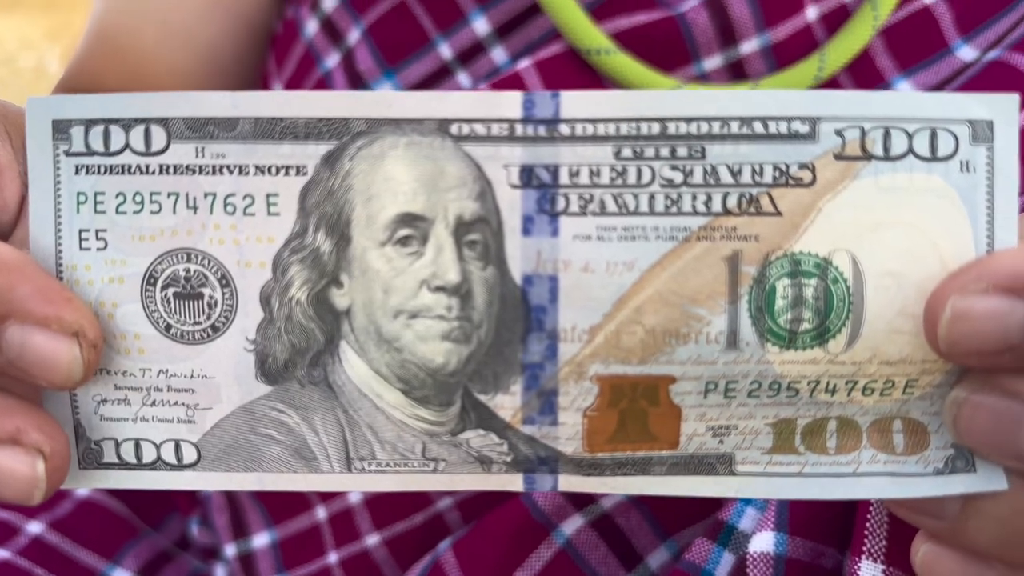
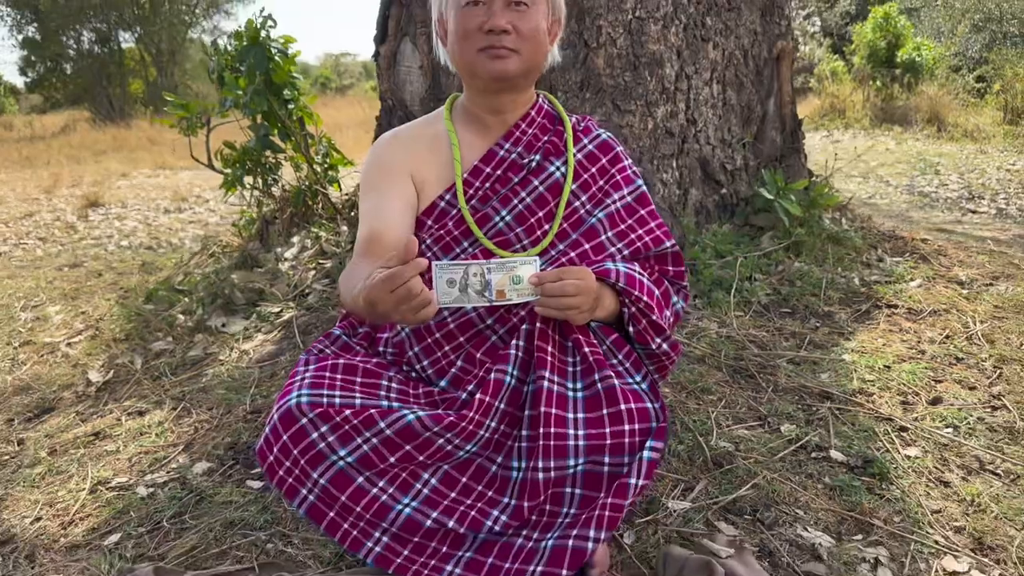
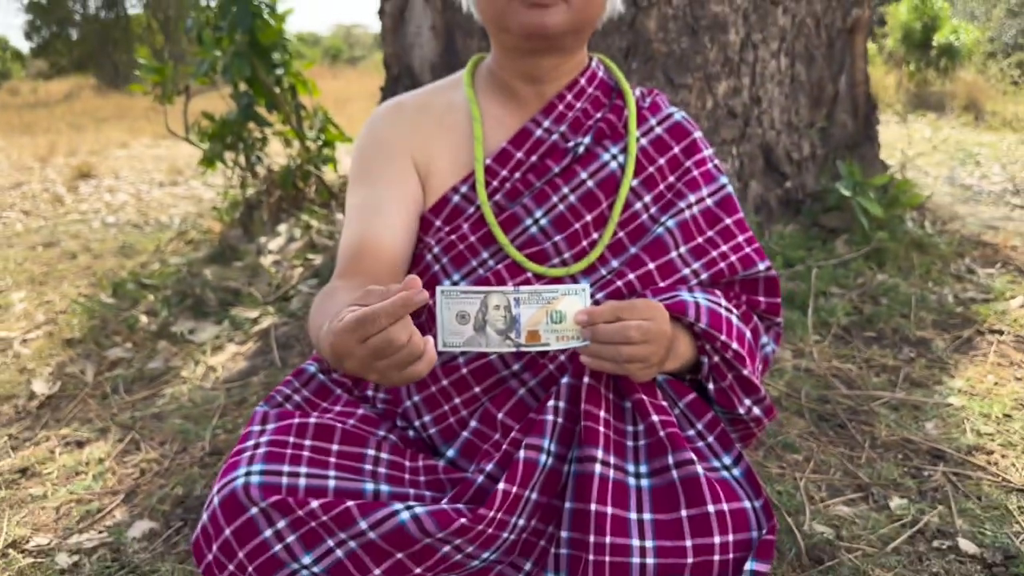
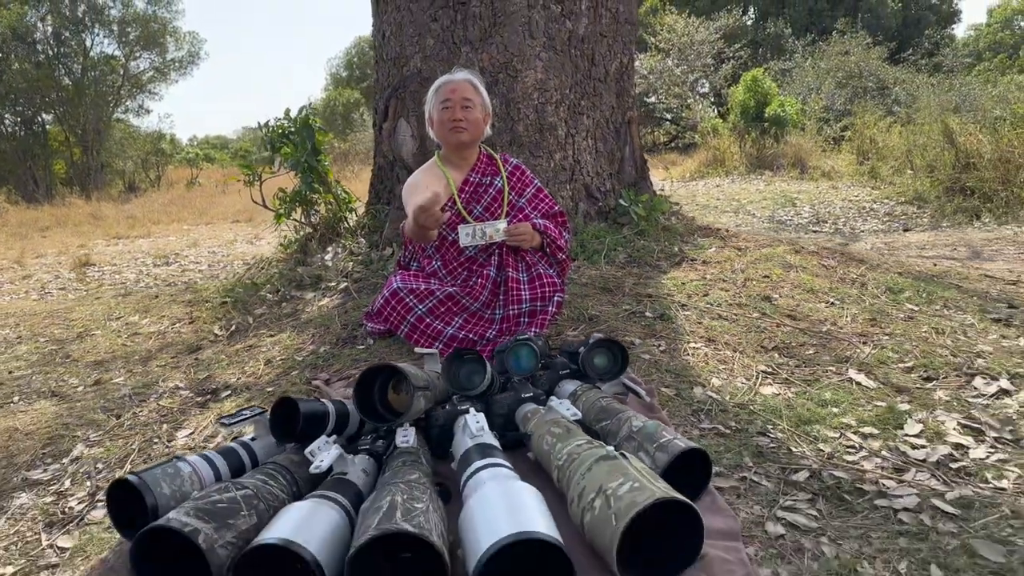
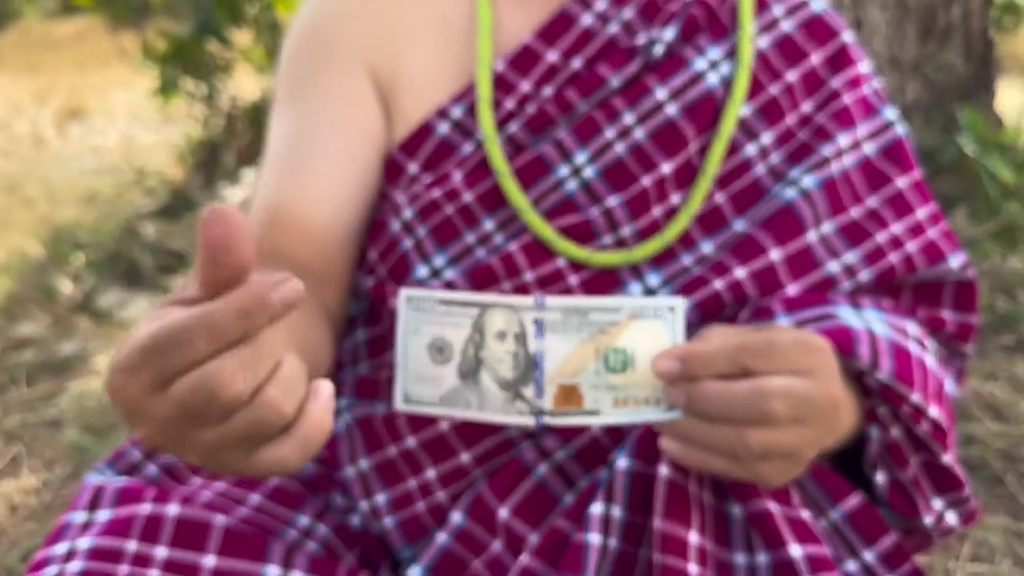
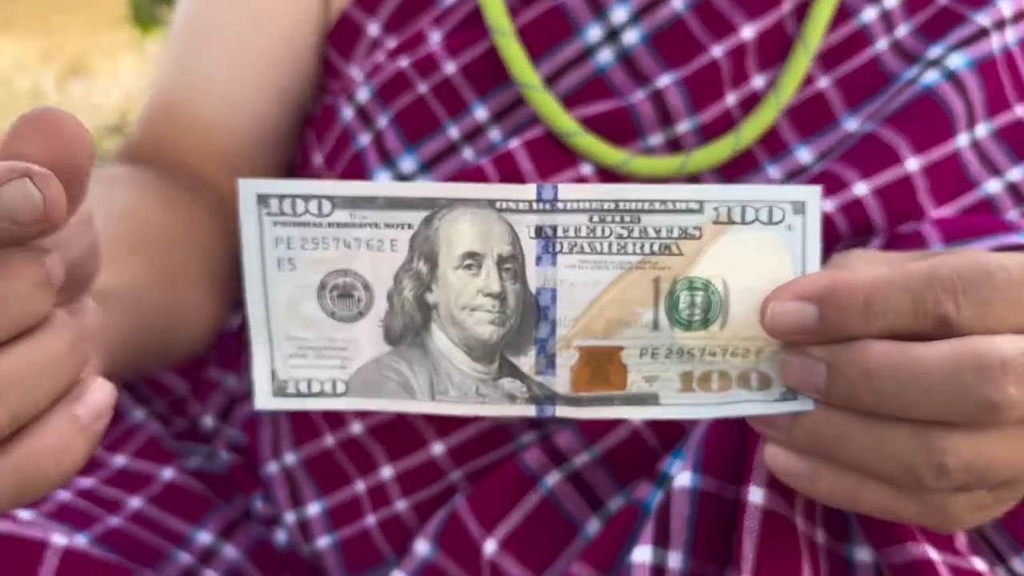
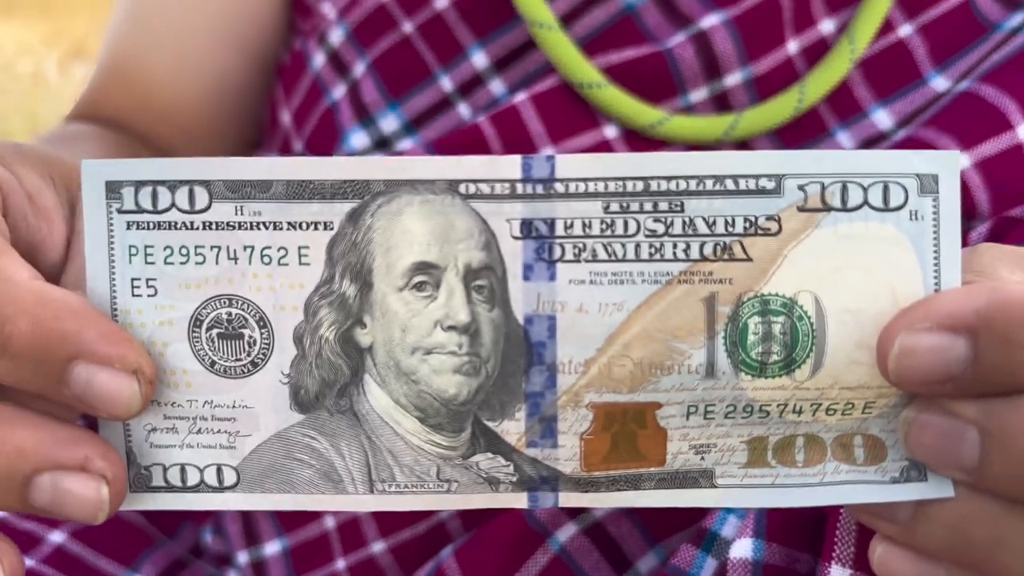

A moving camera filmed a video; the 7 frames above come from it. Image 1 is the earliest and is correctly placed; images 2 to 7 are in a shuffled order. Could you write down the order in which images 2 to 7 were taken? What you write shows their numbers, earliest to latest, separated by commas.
7, 6, 5, 3, 2, 4
